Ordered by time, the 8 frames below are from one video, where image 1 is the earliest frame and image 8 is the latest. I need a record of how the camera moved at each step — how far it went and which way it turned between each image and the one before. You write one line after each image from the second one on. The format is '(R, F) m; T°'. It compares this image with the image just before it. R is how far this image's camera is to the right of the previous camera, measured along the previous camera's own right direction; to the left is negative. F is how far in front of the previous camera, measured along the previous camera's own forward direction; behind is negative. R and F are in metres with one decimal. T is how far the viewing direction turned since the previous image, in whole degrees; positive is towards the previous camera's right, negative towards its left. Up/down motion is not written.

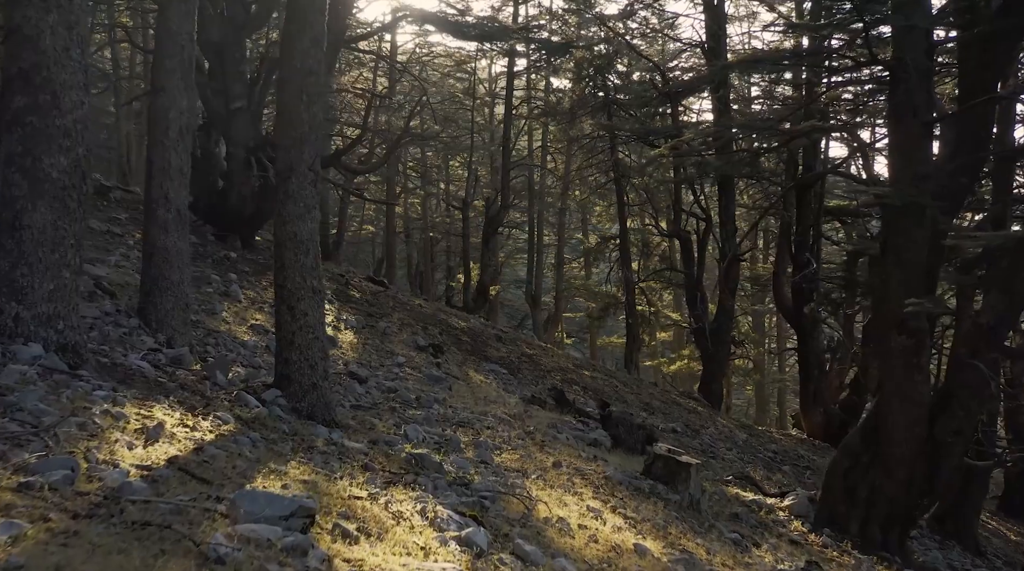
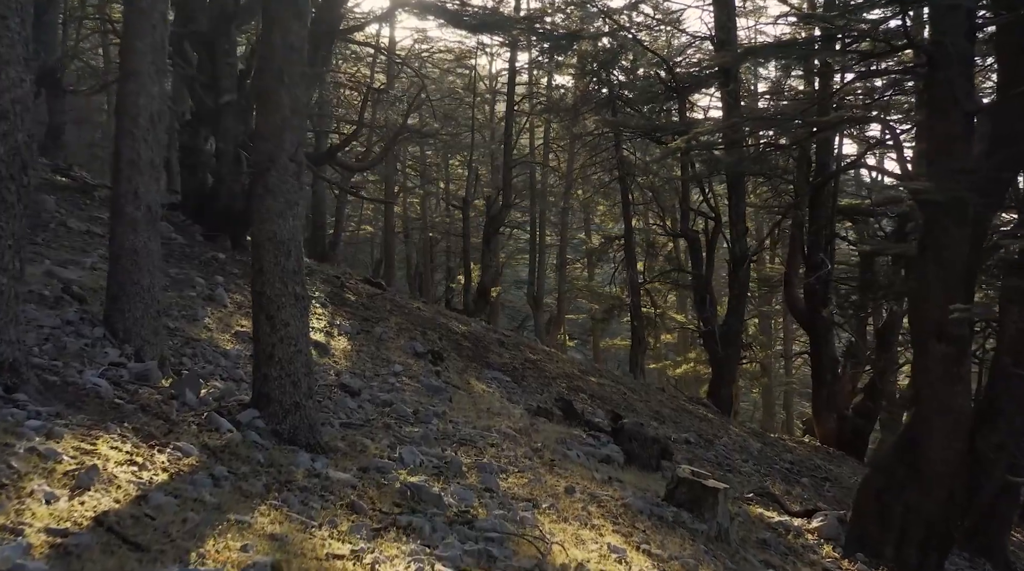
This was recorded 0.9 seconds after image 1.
(0.0, +0.7) m; 0°
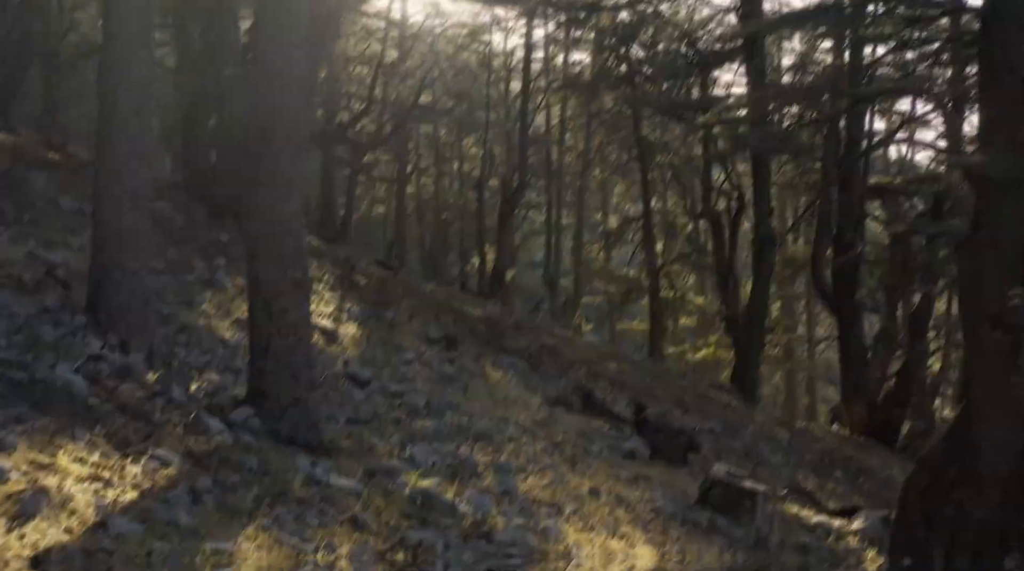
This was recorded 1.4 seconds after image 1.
(0.0, +0.6) m; -1°
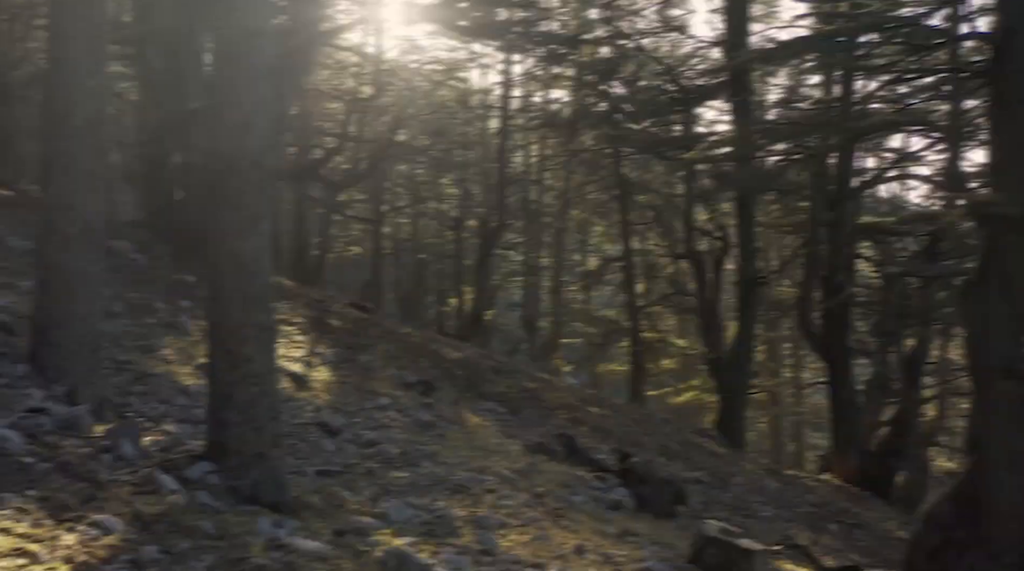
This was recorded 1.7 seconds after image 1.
(0.0, +0.3) m; +1°
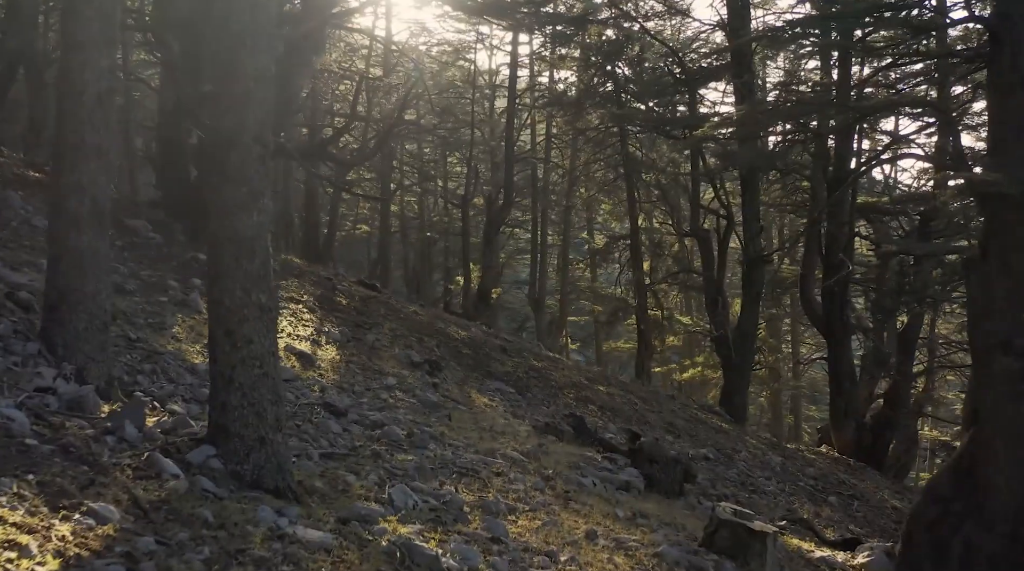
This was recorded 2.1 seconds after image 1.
(0.0, +0.2) m; 0°
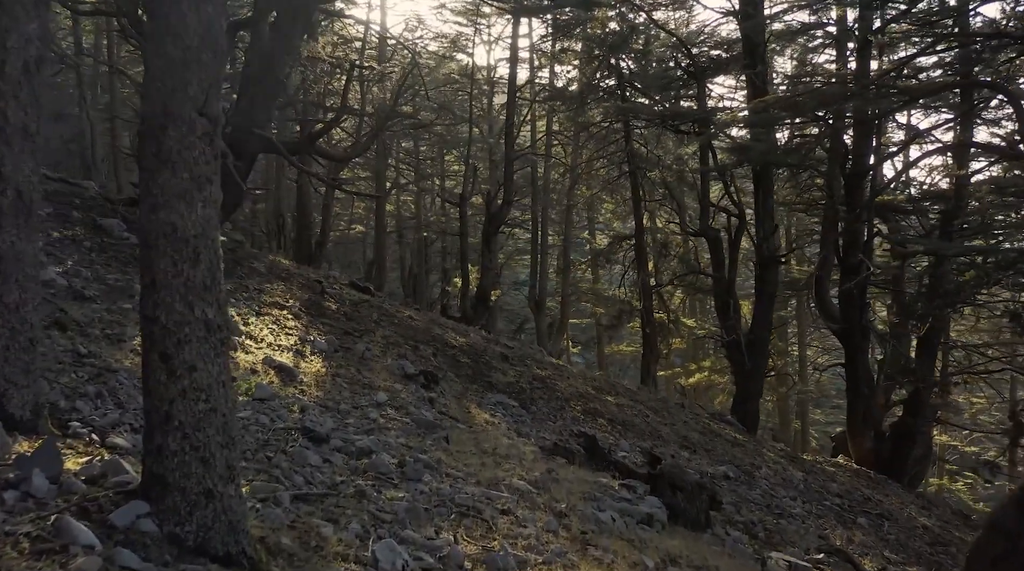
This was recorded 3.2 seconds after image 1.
(-0.1, +1.0) m; 0°
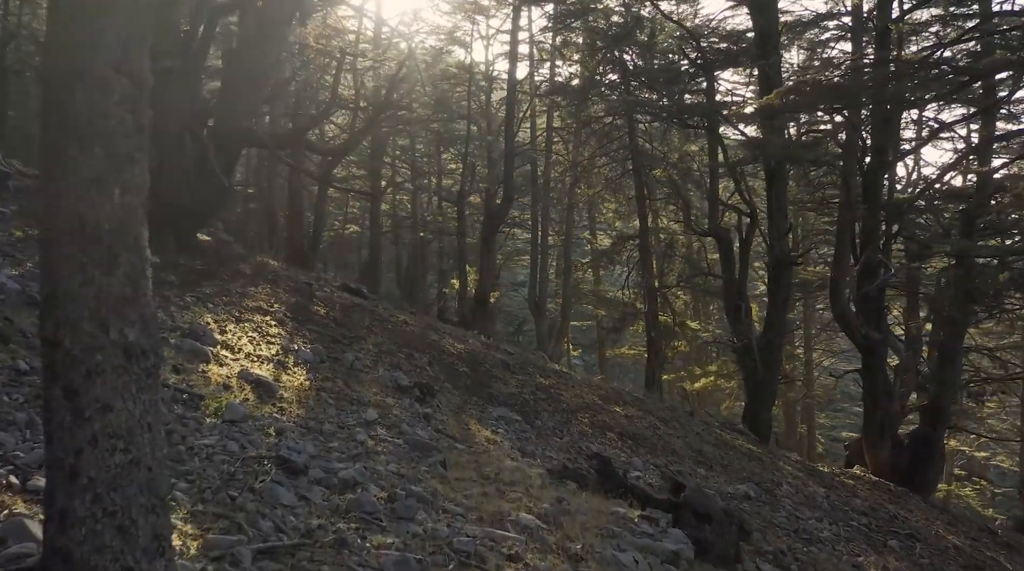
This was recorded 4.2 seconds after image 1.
(-0.1, +0.9) m; 0°
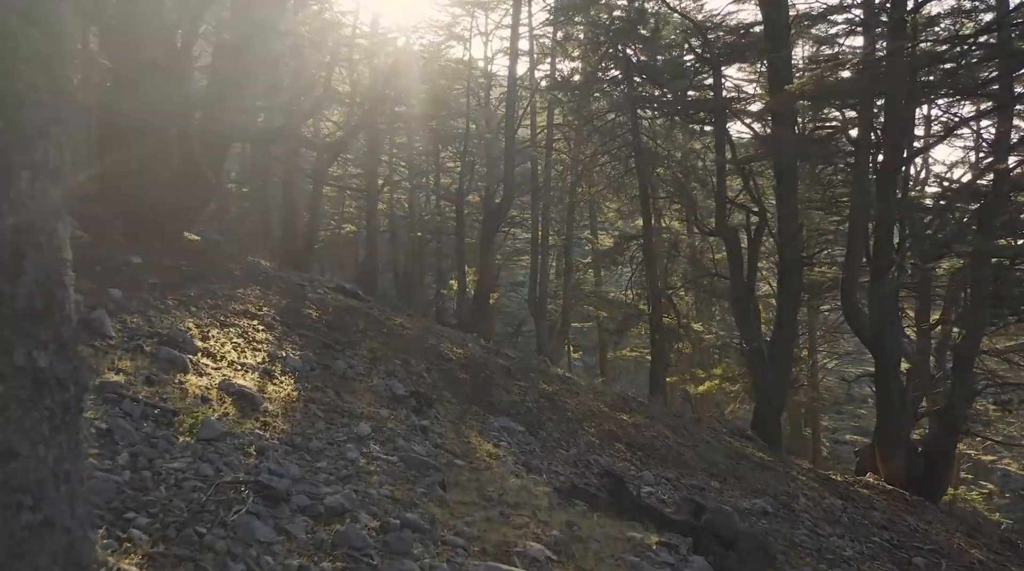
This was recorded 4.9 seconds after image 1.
(0.0, +0.6) m; 0°
